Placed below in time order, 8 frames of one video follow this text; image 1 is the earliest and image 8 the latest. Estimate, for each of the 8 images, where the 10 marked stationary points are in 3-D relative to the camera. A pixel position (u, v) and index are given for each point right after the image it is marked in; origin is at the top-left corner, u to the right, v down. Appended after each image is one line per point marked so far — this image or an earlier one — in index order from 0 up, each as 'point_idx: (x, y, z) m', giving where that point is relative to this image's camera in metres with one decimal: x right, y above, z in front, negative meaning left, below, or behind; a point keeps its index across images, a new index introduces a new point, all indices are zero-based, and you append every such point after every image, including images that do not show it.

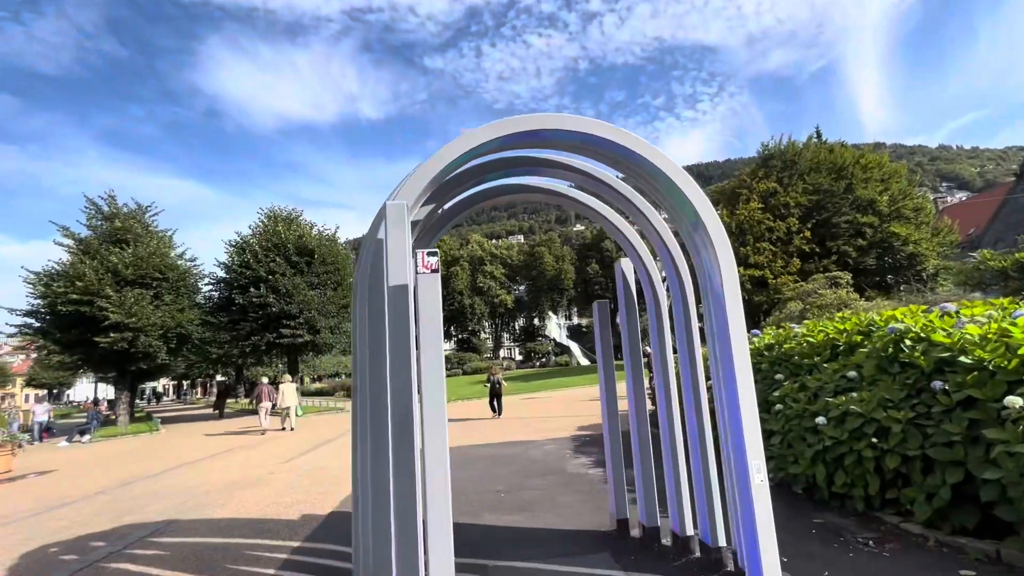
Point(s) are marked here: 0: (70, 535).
0: (-6.1, -3.4, +6.9) m
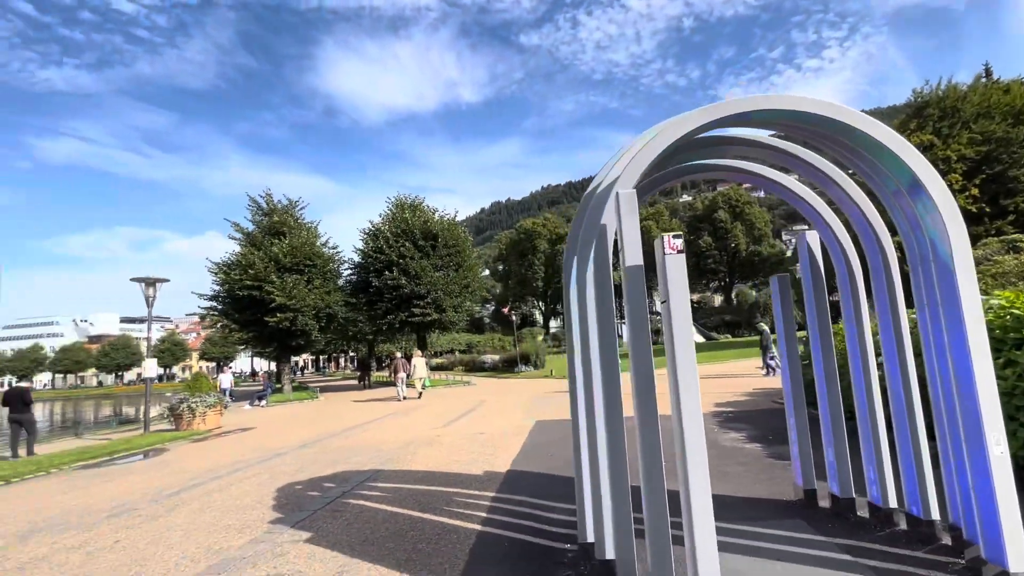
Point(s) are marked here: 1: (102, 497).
0: (-3.6, -3.2, +8.5) m
1: (-6.8, -3.5, +8.4) m
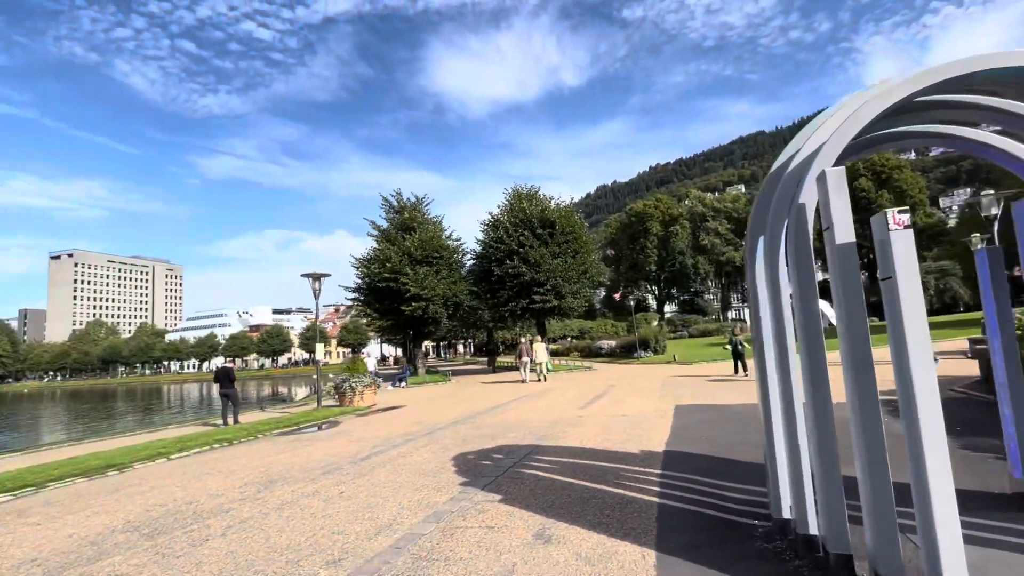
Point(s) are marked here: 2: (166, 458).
0: (-0.8, -3.0, +9.4) m
1: (-4.0, -3.4, +10.0) m
2: (-7.7, -3.8, +11.1) m
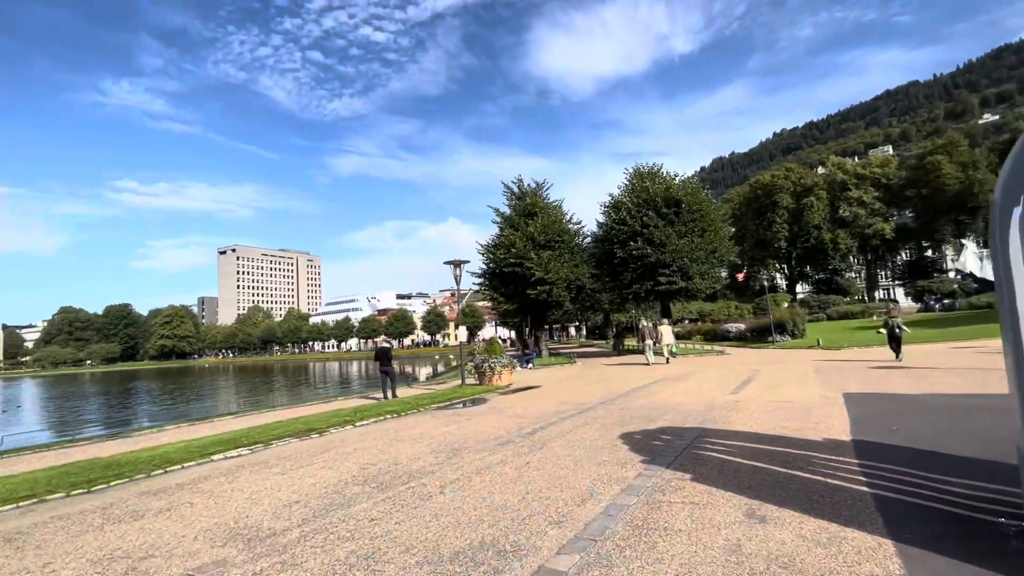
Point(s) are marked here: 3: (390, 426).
0: (+2.3, -2.7, +9.6) m
1: (-0.7, -3.1, +10.8) m
2: (-4.1, -3.5, +12.8) m
3: (-3.0, -3.4, +12.2) m
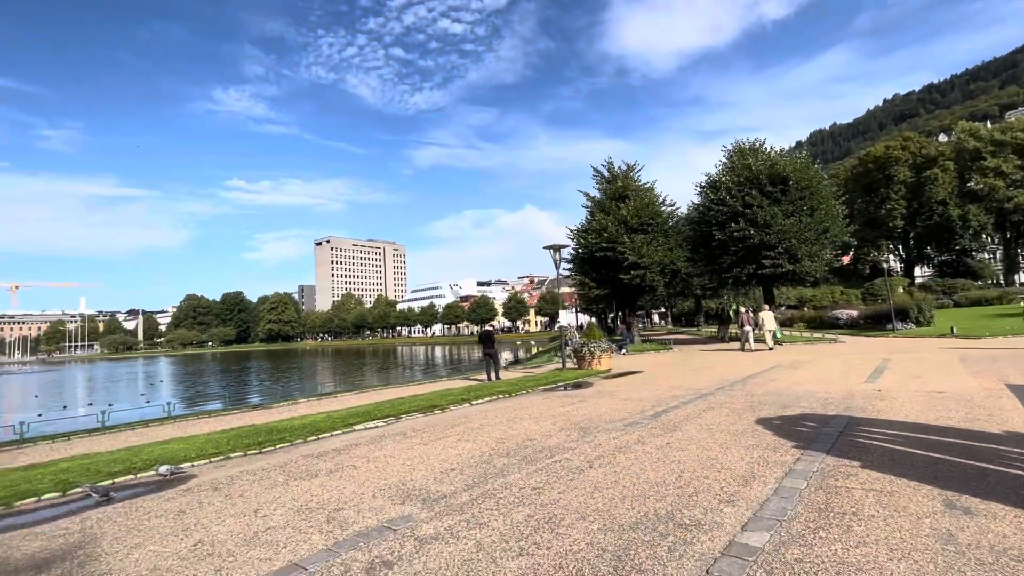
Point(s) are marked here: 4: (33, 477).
0: (+4.6, -2.3, +9.2) m
1: (+1.9, -2.7, +10.9) m
2: (-1.2, -3.1, +13.4) m
3: (-0.1, -3.0, +12.6) m
4: (-7.6, -3.0, +7.9) m
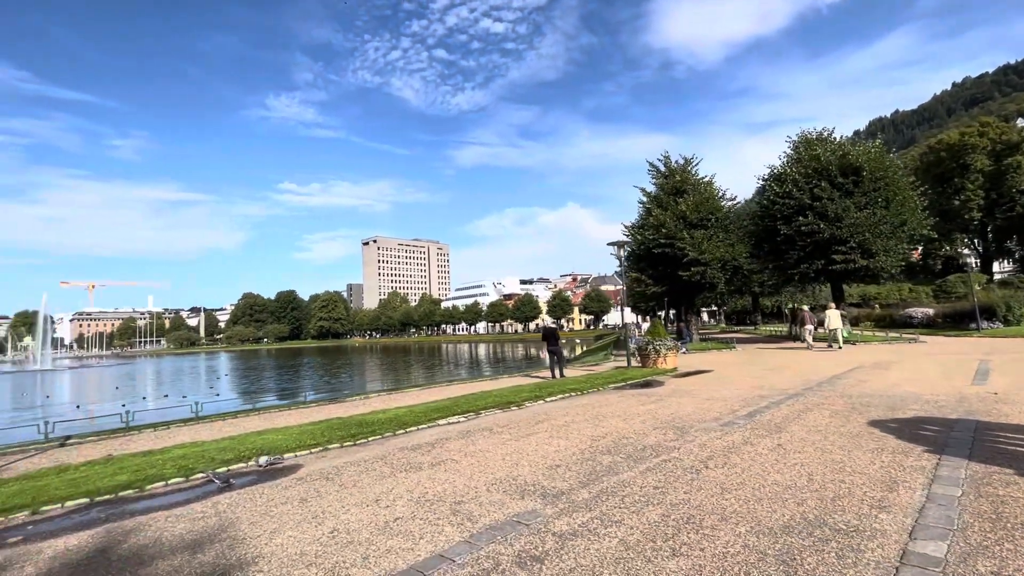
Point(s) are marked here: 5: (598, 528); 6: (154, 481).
0: (+6.3, -2.2, +8.7) m
1: (+3.6, -2.6, +10.6) m
2: (+0.8, -3.0, +13.3) m
3: (+1.8, -2.9, +12.5) m
4: (-6.0, -2.9, +8.4) m
5: (+0.8, -2.2, +4.6) m
6: (-5.3, -2.9, +7.5) m
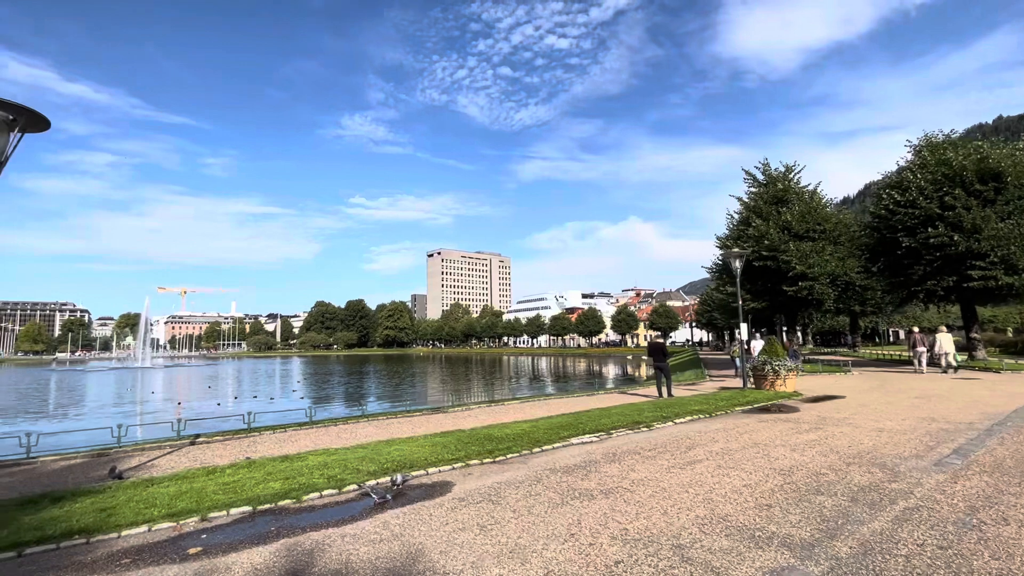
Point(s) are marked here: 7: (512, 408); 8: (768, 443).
0: (+8.8, -2.4, +6.9) m
1: (+6.4, -2.8, +9.2) m
2: (+3.9, -3.3, +12.2) m
3: (+4.8, -3.1, +11.2) m
4: (-3.4, -2.9, +8.1) m
5: (+2.9, -2.2, +3.6) m
6: (-2.9, -2.9, +7.1) m
7: (-0.1, -4.0, +16.7) m
8: (+4.8, -2.9, +9.6) m
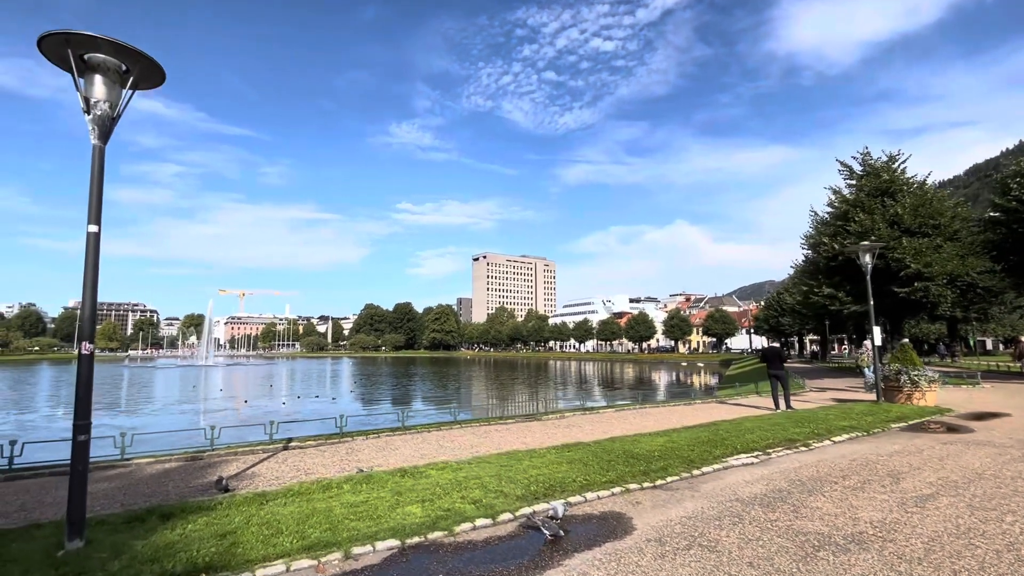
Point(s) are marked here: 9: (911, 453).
0: (+11.0, -2.3, +4.6) m
1: (+8.8, -2.7, +7.0) m
2: (+6.6, -3.1, +10.2) m
3: (+7.3, -3.0, +9.2) m
4: (-1.1, -2.7, +6.8) m
5: (+4.8, -2.0, +1.8) m
6: (-0.7, -2.6, +5.7) m
7: (+3.0, -3.9, +15.0) m
8: (+7.3, -2.8, +7.6) m
9: (+7.3, -3.0, +9.2) m
